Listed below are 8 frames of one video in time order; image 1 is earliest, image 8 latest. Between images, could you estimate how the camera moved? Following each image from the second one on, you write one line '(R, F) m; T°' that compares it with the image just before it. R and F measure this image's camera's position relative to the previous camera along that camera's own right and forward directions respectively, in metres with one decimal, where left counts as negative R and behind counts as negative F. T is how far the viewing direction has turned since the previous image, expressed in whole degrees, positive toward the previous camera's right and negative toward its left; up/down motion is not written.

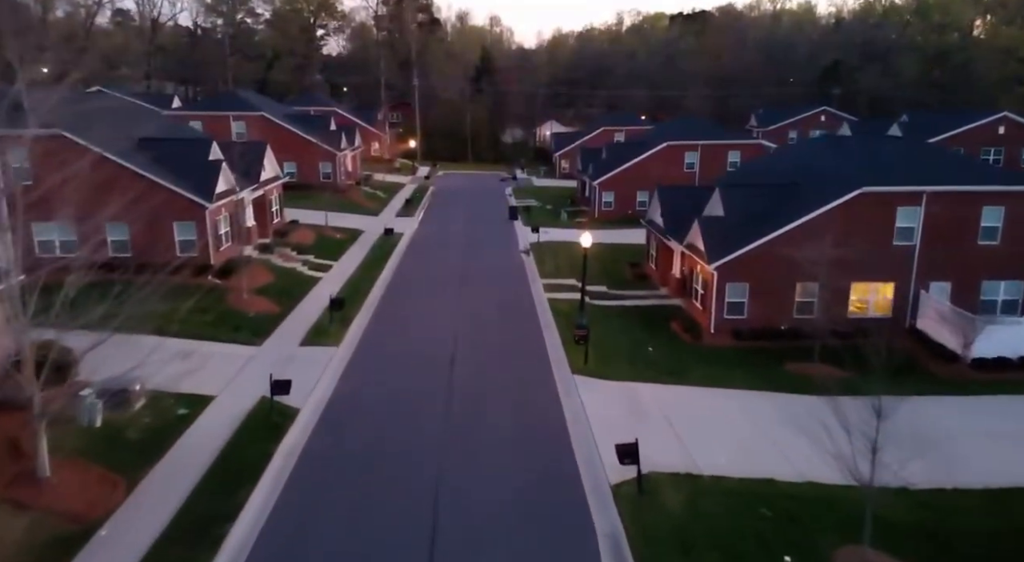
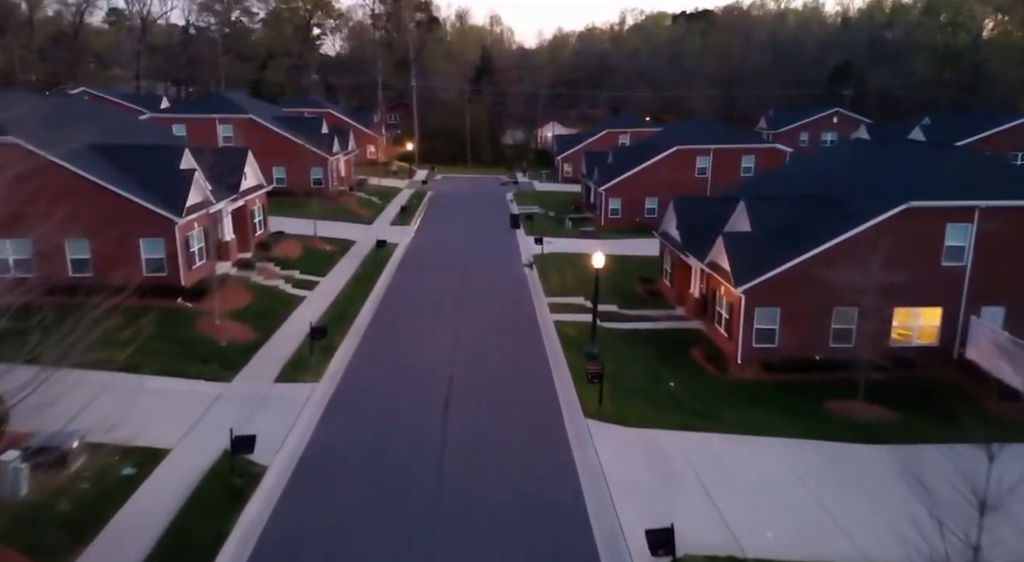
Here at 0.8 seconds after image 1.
(-0.1, +2.4) m; 0°
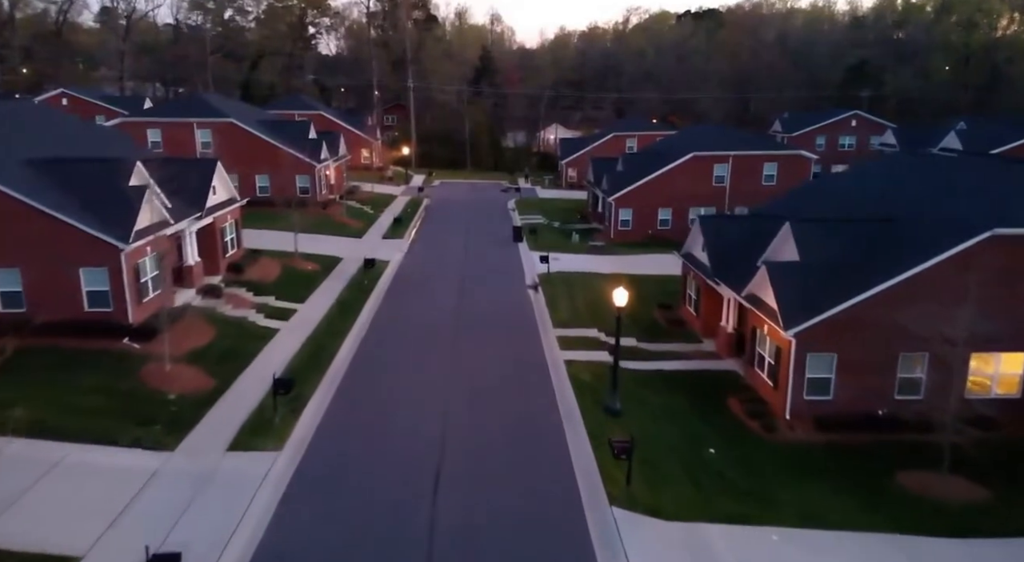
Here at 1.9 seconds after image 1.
(-0.1, +3.3) m; 0°
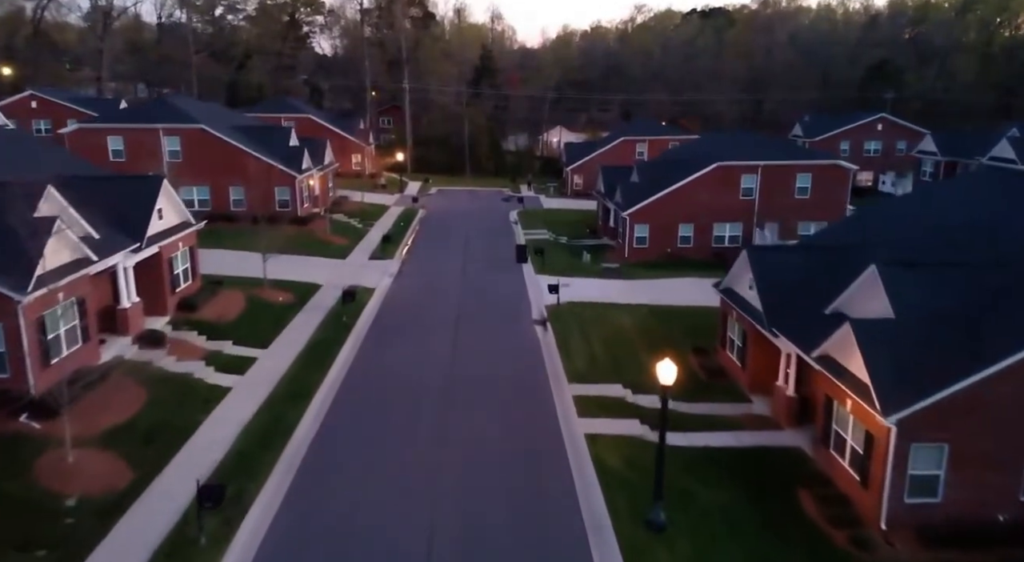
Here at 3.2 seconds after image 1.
(-0.1, +4.1) m; 0°
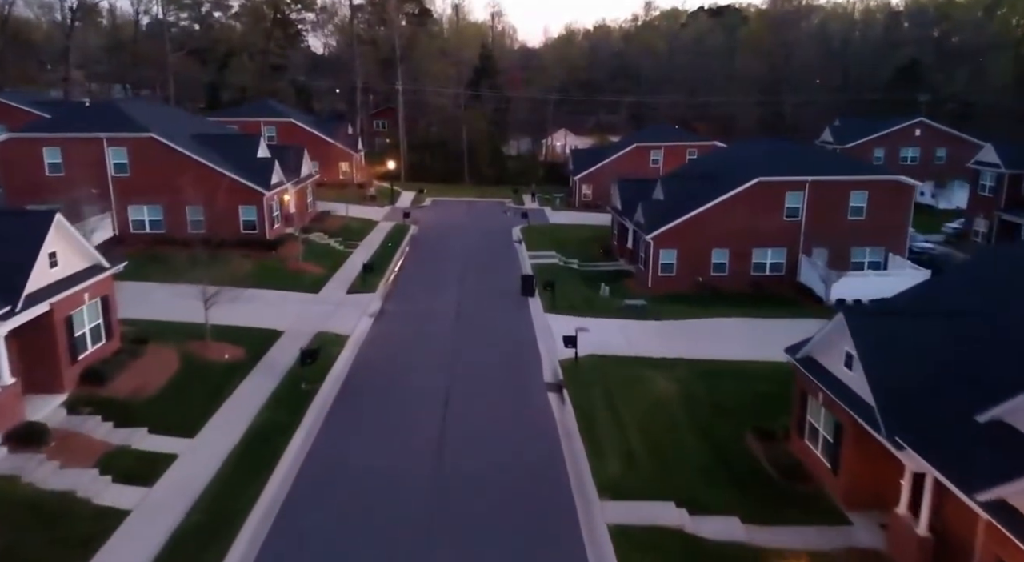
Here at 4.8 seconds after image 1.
(-0.2, +5.1) m; 0°
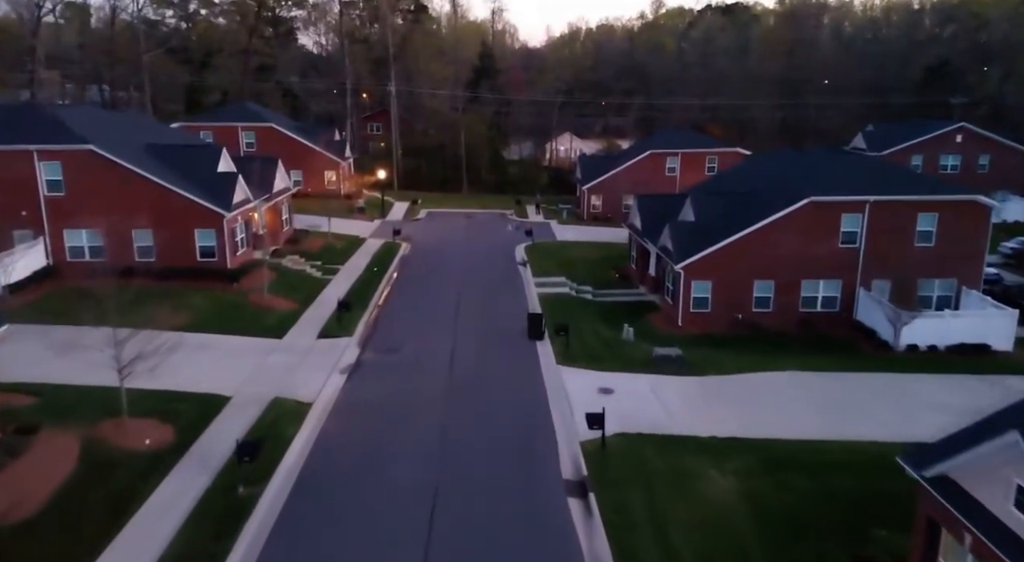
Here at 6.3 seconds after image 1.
(-0.2, +4.6) m; 0°
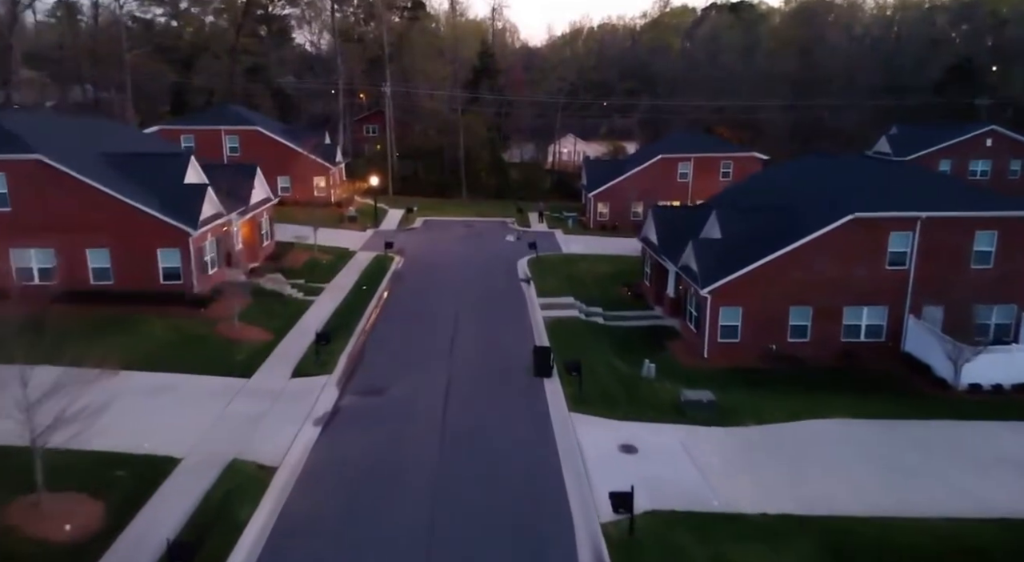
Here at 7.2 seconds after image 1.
(-0.1, +3.0) m; 0°
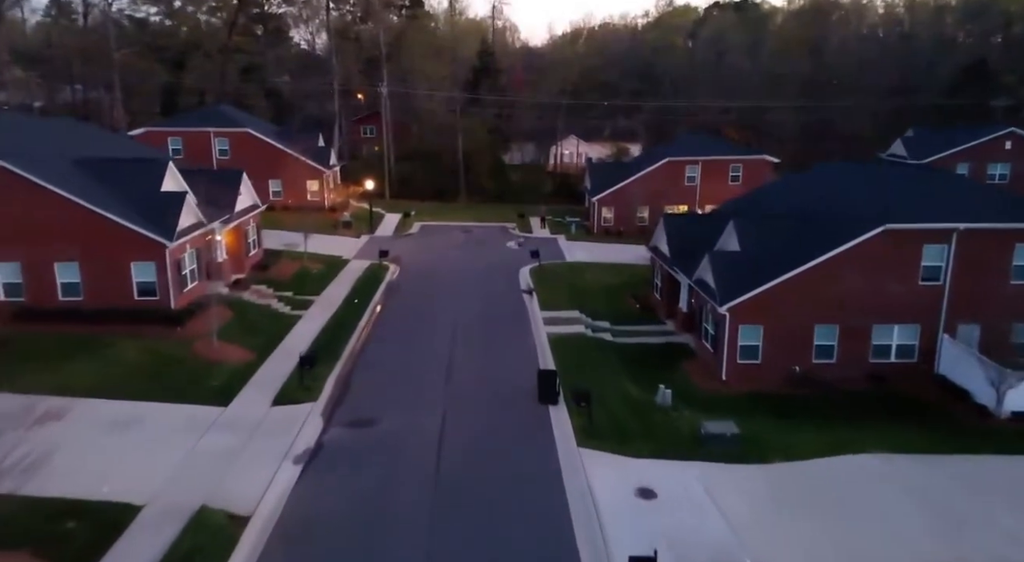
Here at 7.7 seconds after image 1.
(-0.1, +1.7) m; 0°
